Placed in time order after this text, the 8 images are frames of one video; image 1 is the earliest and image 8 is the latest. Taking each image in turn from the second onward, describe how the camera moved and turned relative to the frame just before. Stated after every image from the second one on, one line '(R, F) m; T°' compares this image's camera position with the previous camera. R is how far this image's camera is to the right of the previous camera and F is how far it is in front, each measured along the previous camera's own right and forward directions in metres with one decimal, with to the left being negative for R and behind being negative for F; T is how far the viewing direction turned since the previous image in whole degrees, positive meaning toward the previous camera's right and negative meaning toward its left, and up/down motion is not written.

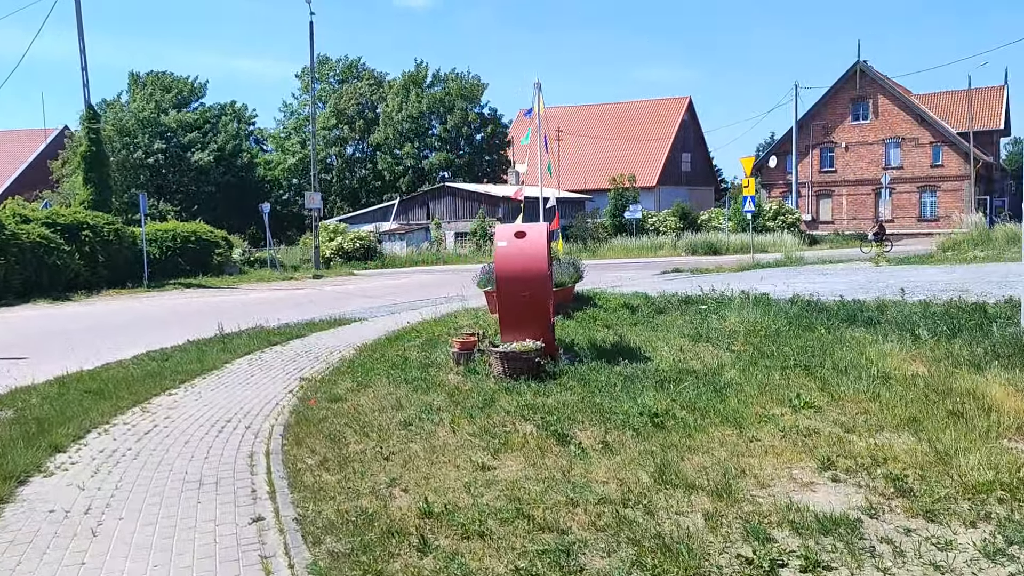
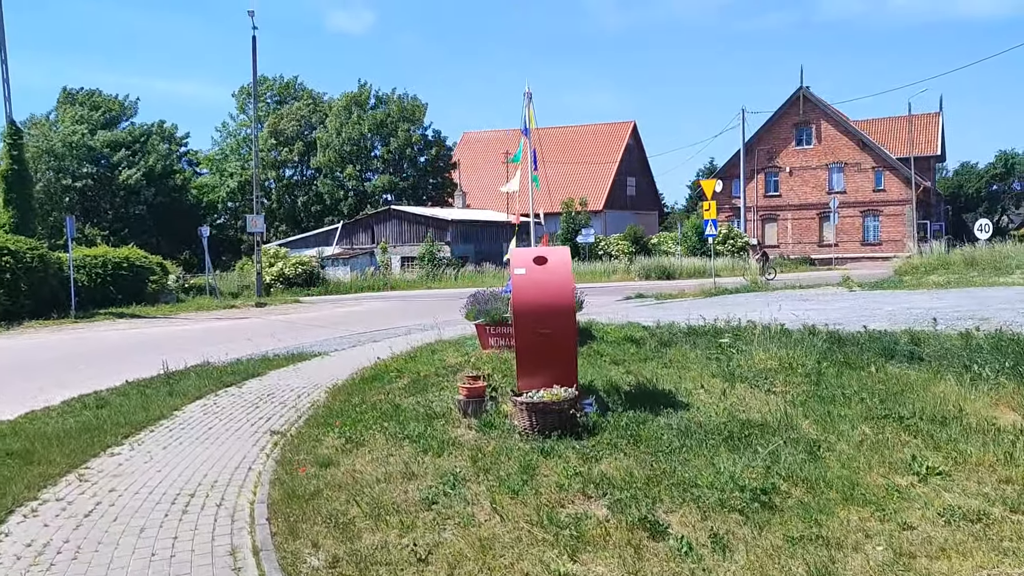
(-0.7, +1.5) m; +4°
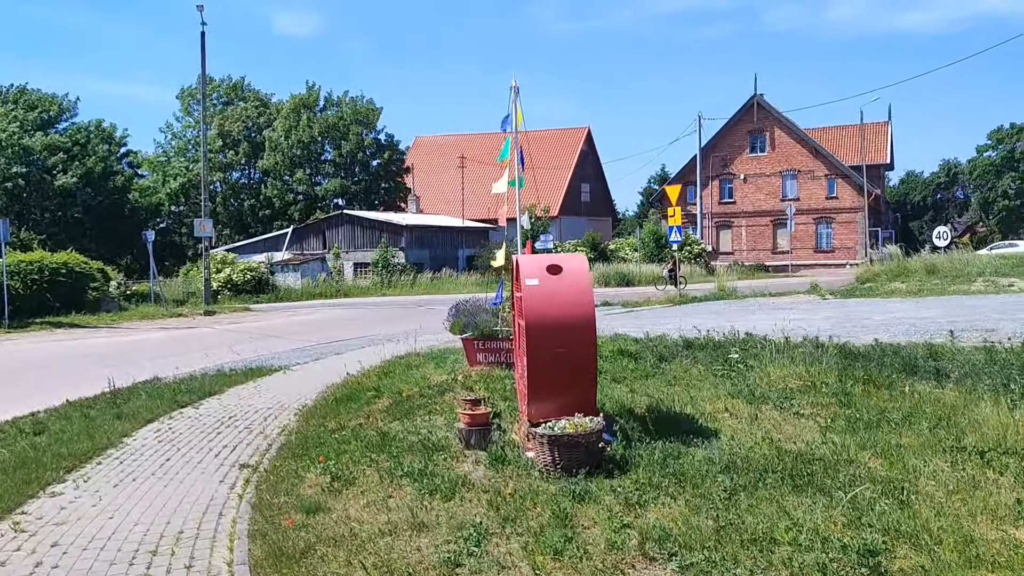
(-0.5, +1.0) m; +3°
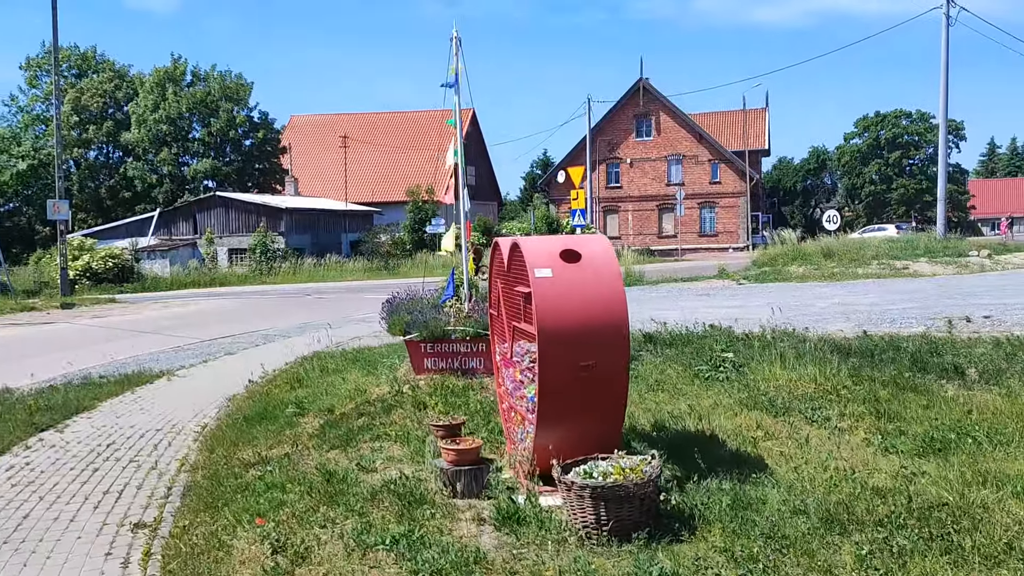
(-0.7, +1.8) m; +8°
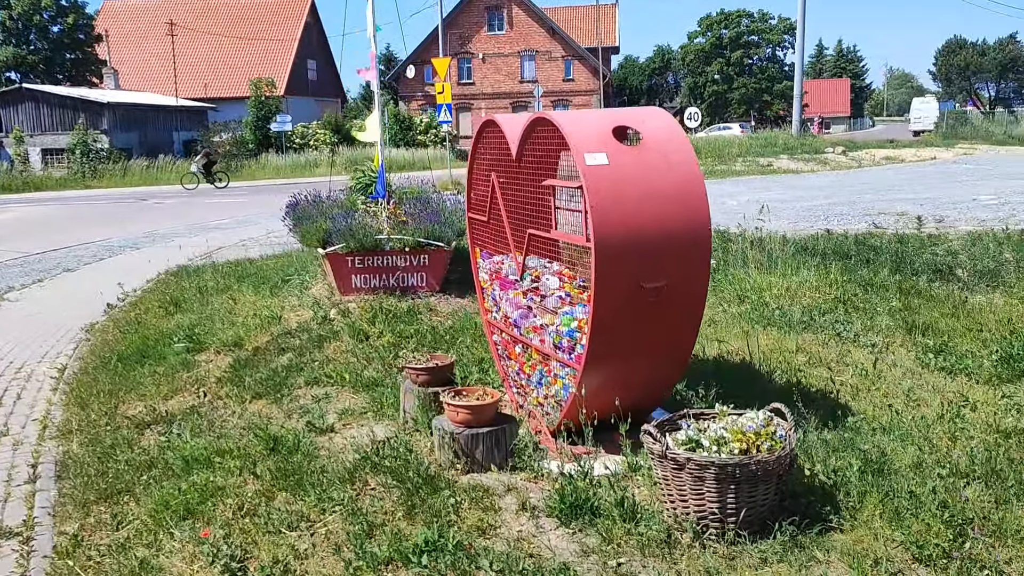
(-0.8, +1.6) m; +10°
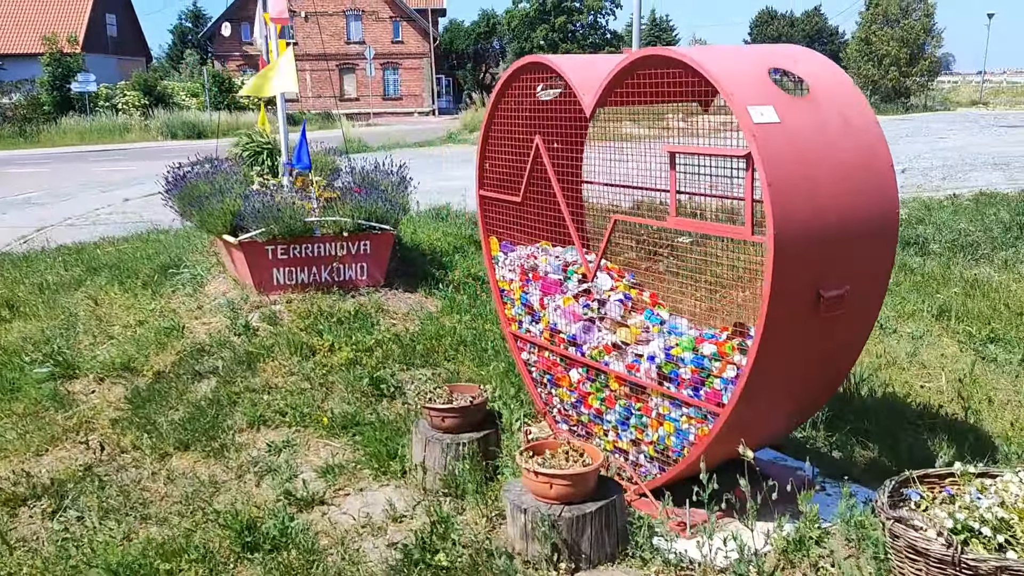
(-0.9, +1.3) m; +11°
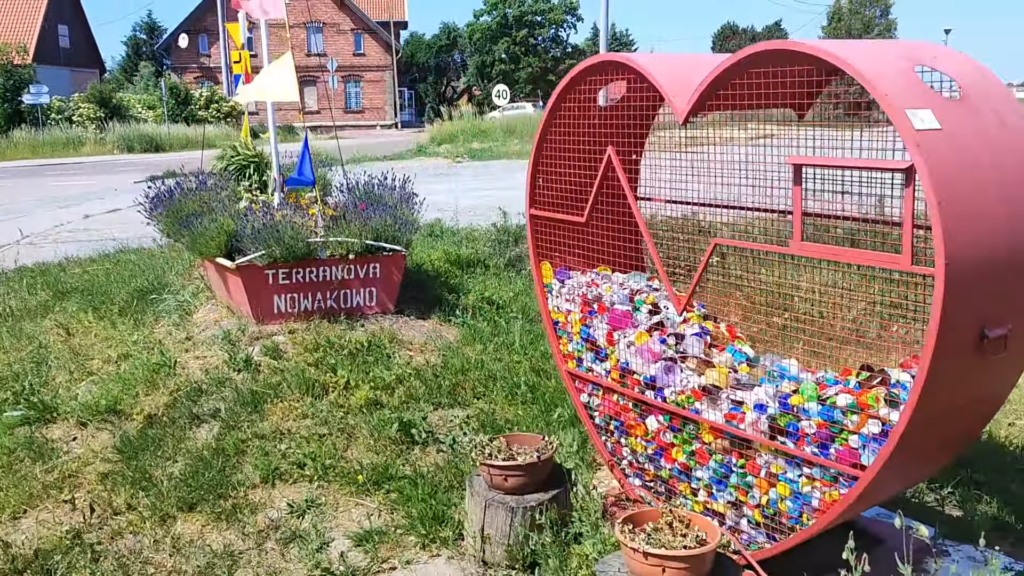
(-0.4, +0.5) m; +3°
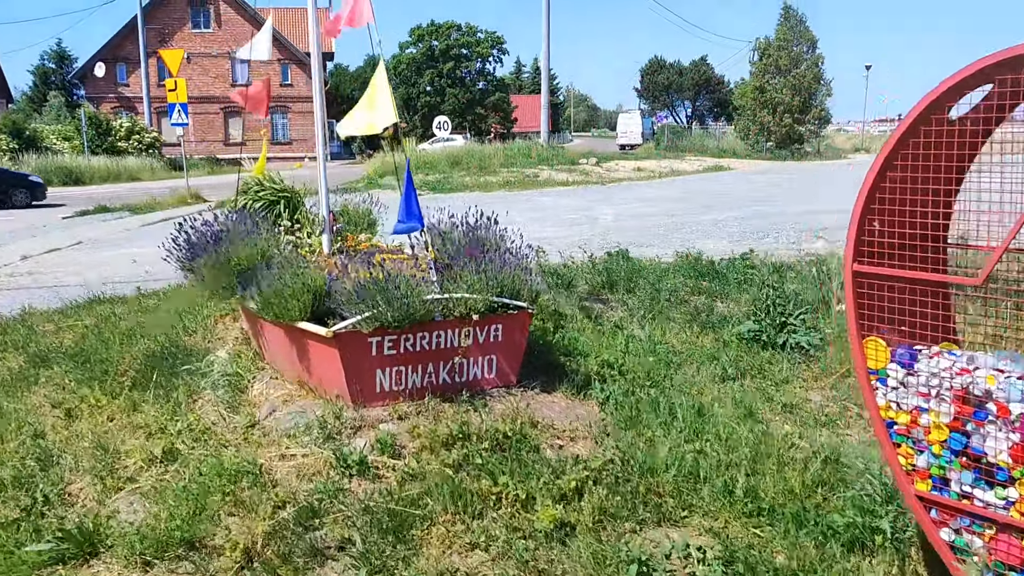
(-1.1, +1.1) m; +5°
